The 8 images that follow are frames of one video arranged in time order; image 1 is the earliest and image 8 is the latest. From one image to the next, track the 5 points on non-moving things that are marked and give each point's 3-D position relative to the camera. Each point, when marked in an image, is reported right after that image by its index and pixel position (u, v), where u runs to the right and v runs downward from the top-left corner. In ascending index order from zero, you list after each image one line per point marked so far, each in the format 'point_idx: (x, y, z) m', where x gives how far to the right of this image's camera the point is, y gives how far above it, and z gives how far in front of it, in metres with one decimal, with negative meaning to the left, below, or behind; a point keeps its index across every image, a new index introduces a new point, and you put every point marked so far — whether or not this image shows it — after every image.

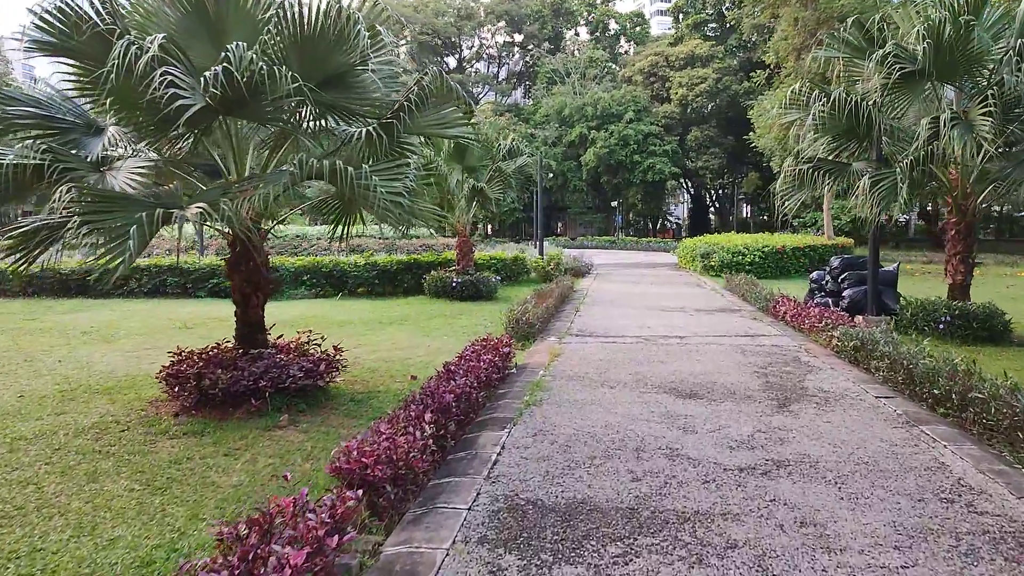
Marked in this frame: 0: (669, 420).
0: (+0.8, -0.7, +3.6) m
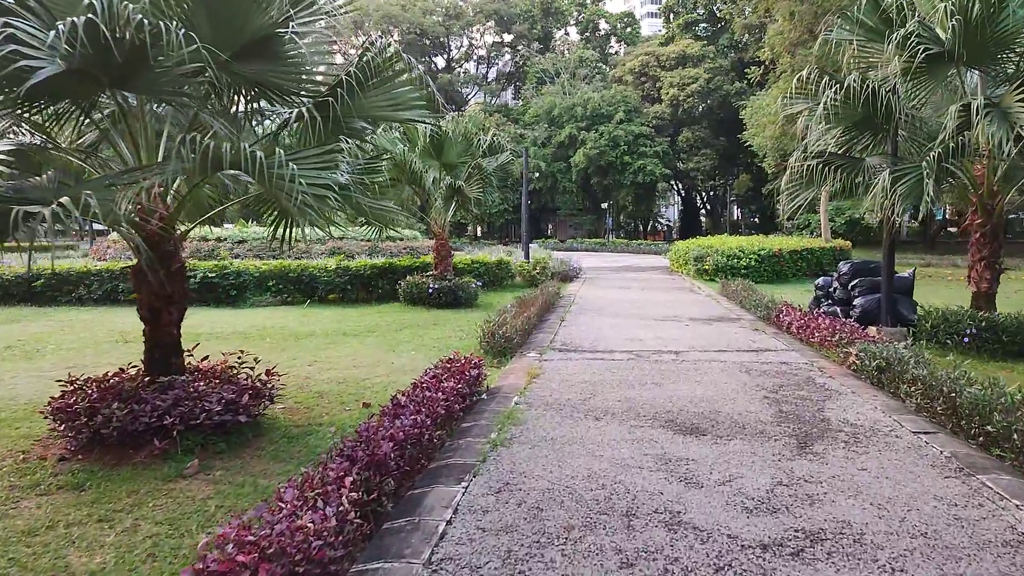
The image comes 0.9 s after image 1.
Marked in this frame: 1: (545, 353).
0: (+0.7, -0.8, +2.9) m
1: (+0.3, -0.5, +5.5) m
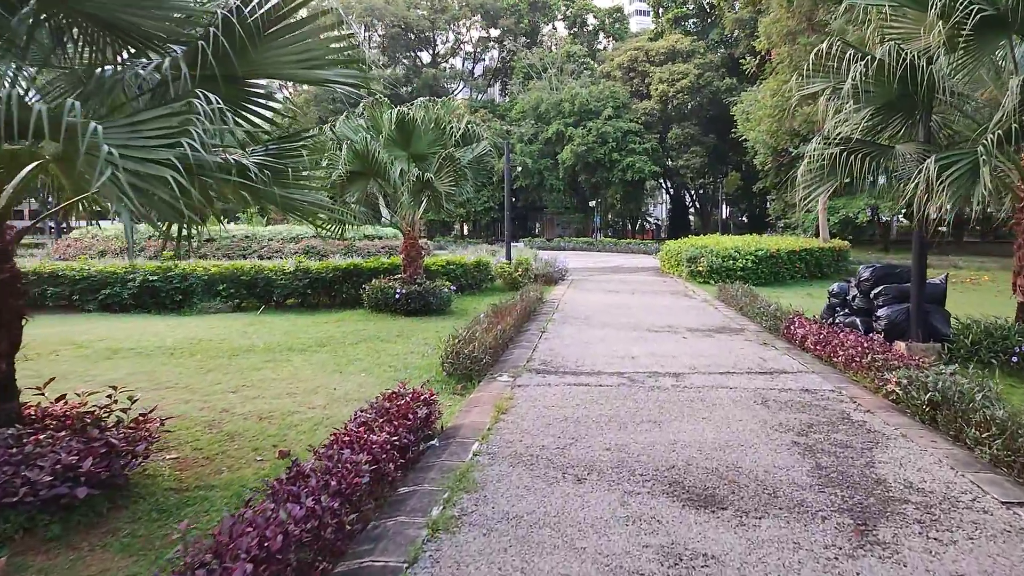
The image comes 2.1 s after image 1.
0: (+0.5, -0.8, +2.0) m
1: (0.0, -0.6, +4.6) m
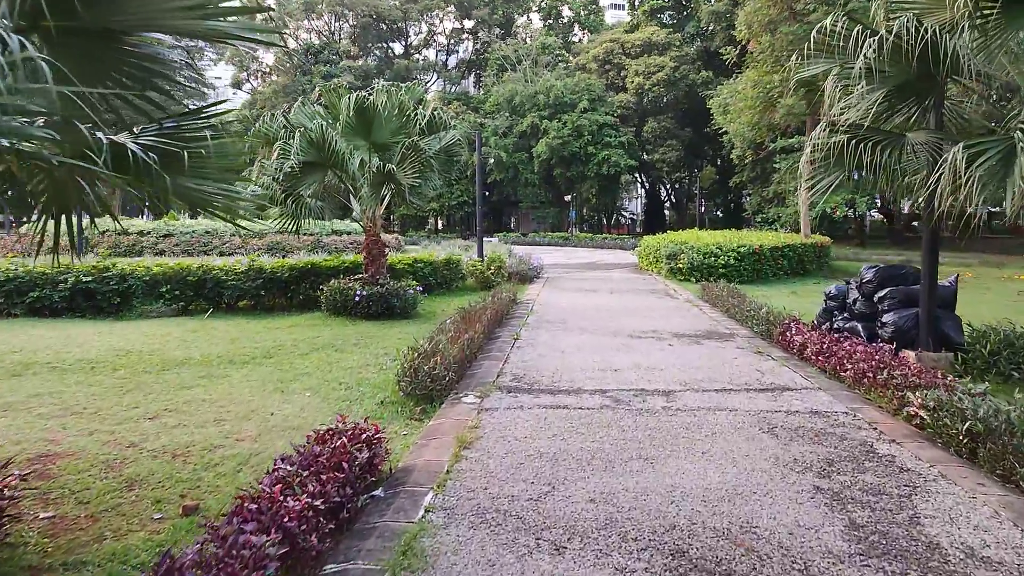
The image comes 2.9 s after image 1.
0: (+0.4, -0.9, +1.4) m
1: (-0.1, -0.6, +4.0) m
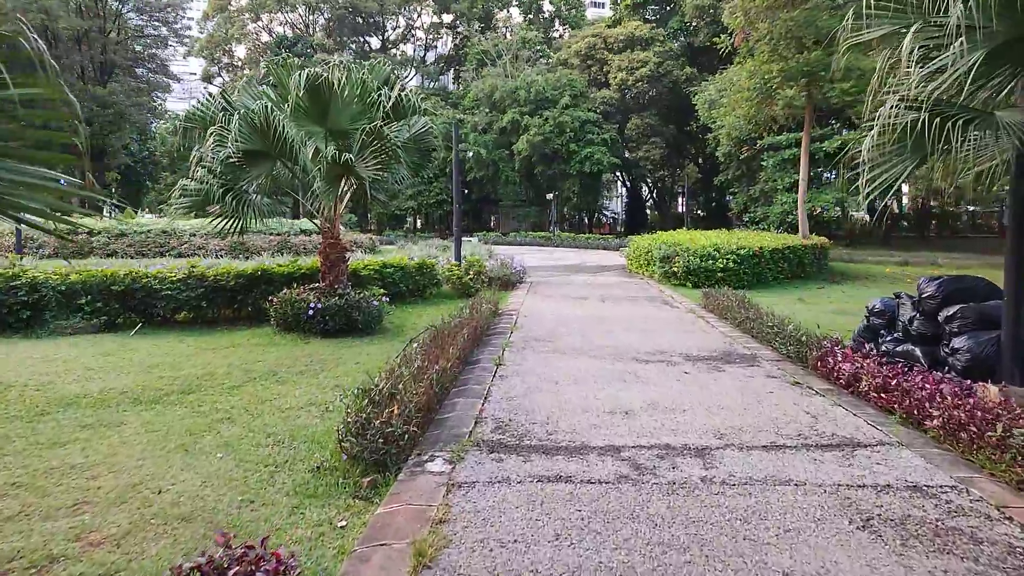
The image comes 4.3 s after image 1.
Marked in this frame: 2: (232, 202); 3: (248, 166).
0: (+0.4, -1.0, +0.4) m
1: (-0.2, -0.8, +3.0) m
2: (-2.5, +0.8, +6.1) m
3: (-2.3, +1.1, +6.0) m
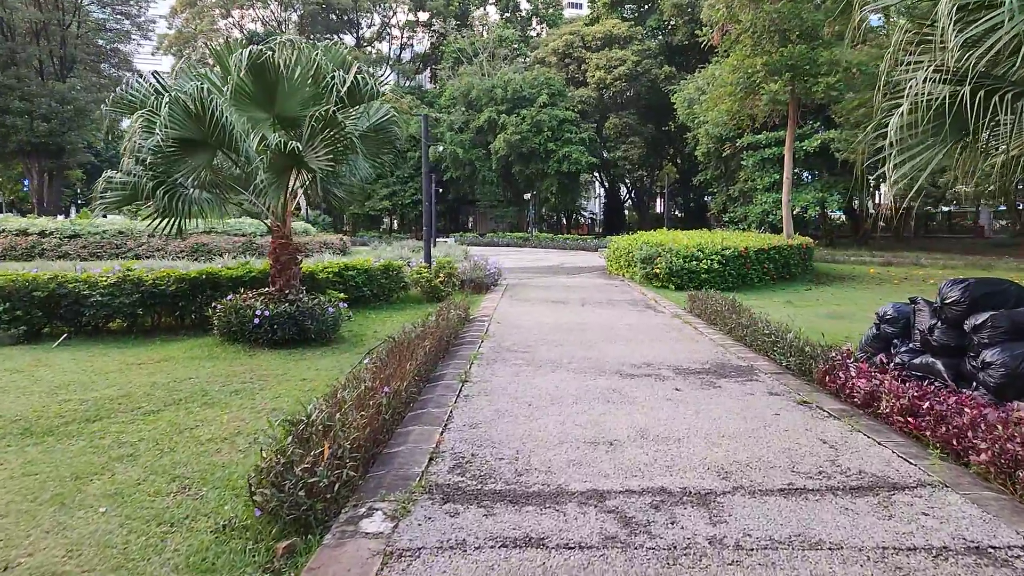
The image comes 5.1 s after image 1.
0: (+0.3, -1.0, -0.2) m
1: (-0.4, -0.8, +2.4) m
2: (-2.7, +0.7, +5.4) m
3: (-2.6, +1.0, +5.3) m
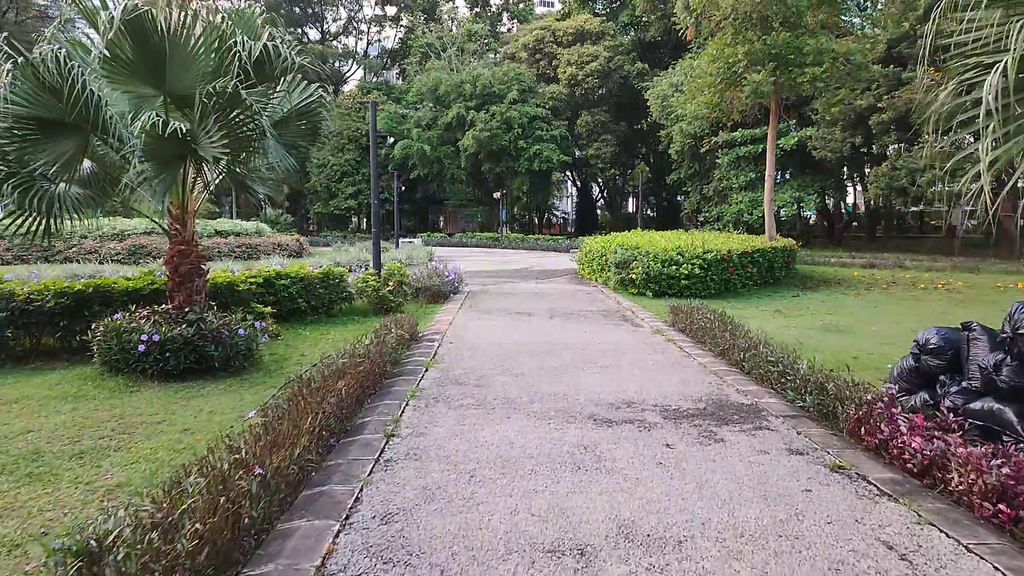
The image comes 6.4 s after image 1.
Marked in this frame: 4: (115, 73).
0: (+0.2, -1.2, -1.2) m
1: (-0.6, -0.9, +1.4) m
2: (-3.1, +0.6, +4.3) m
3: (-2.9, +0.9, +4.2) m
4: (-2.5, +1.4, +4.3) m
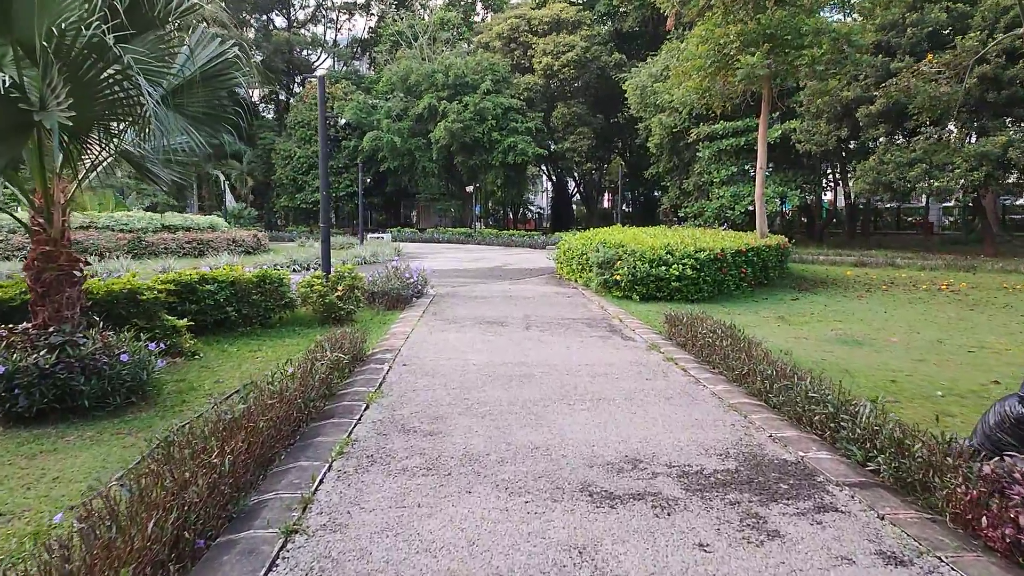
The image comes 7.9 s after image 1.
0: (+0.3, -1.3, -2.2) m
1: (-0.6, -1.0, +0.3) m
2: (-3.2, +0.5, +3.1) m
3: (-3.1, +0.8, +3.1) m
4: (-2.6, +1.3, +3.2) m
